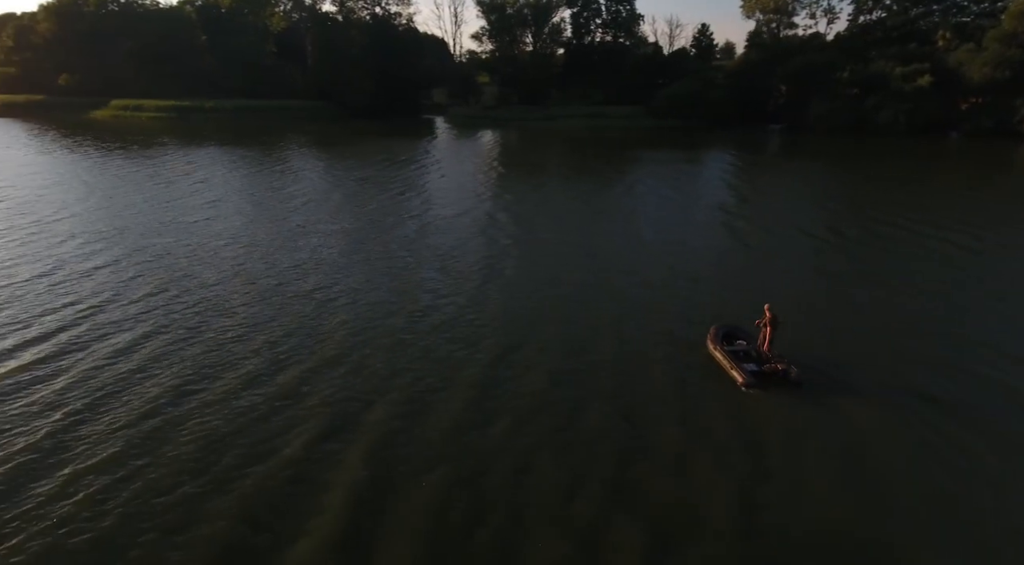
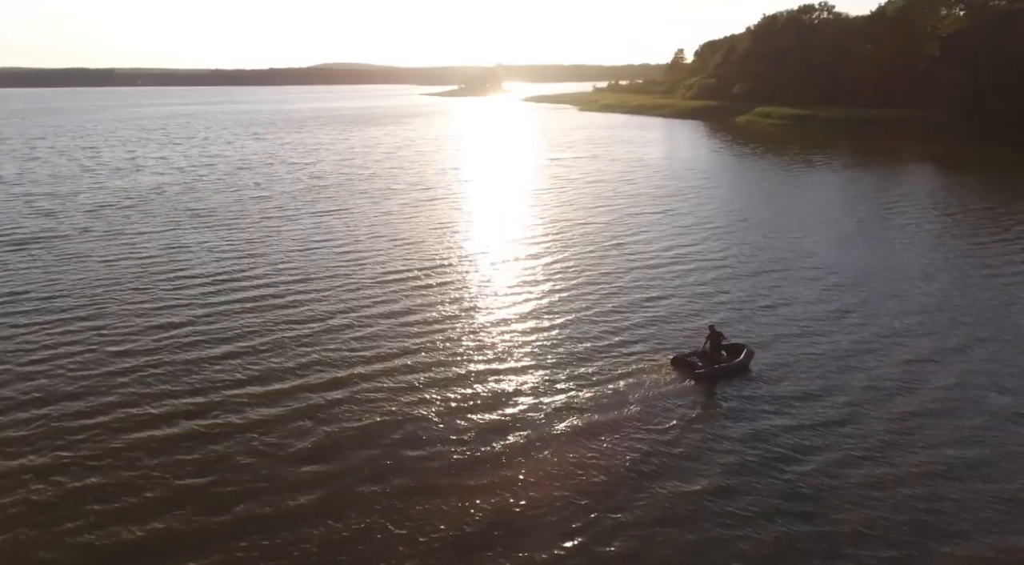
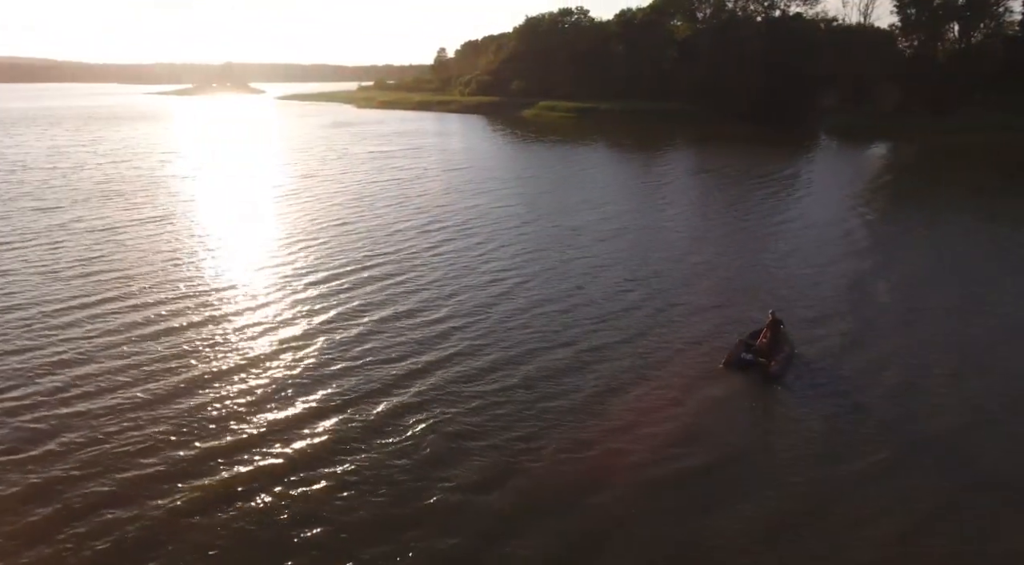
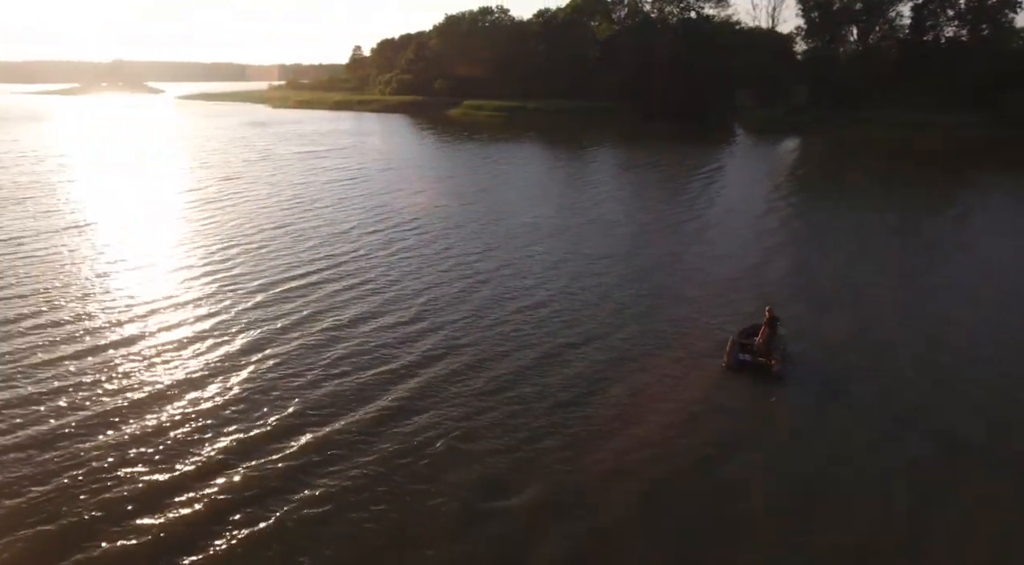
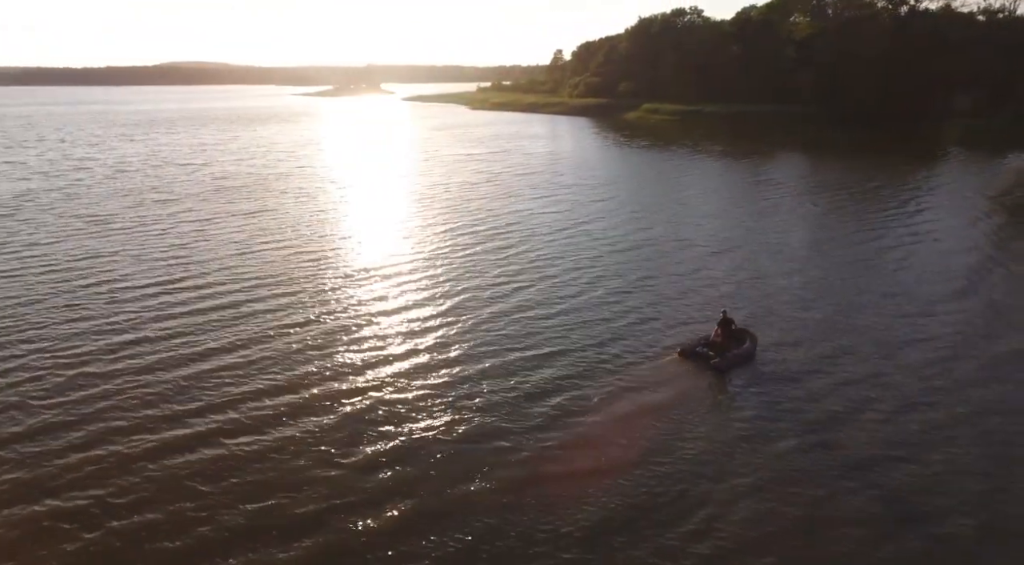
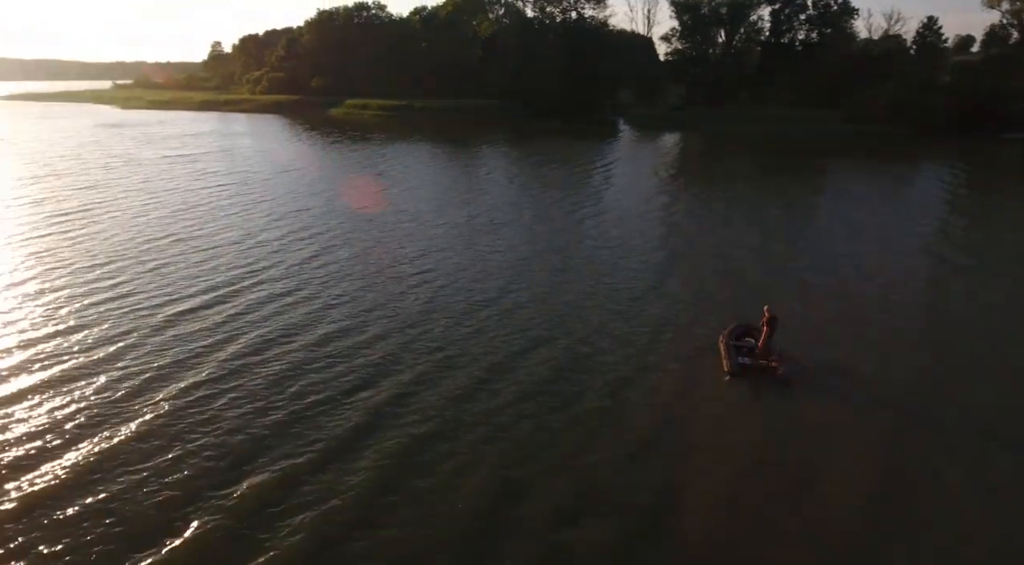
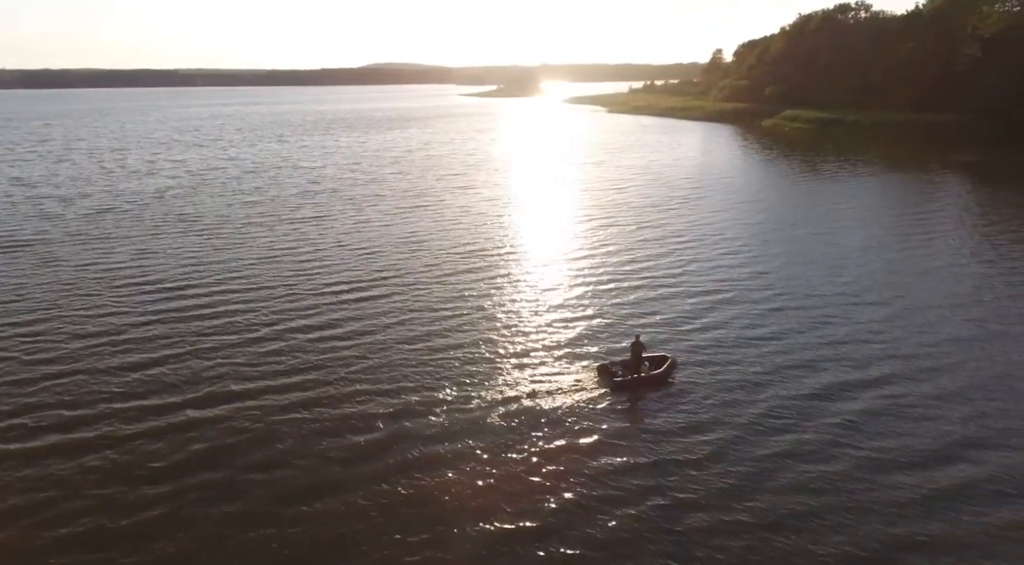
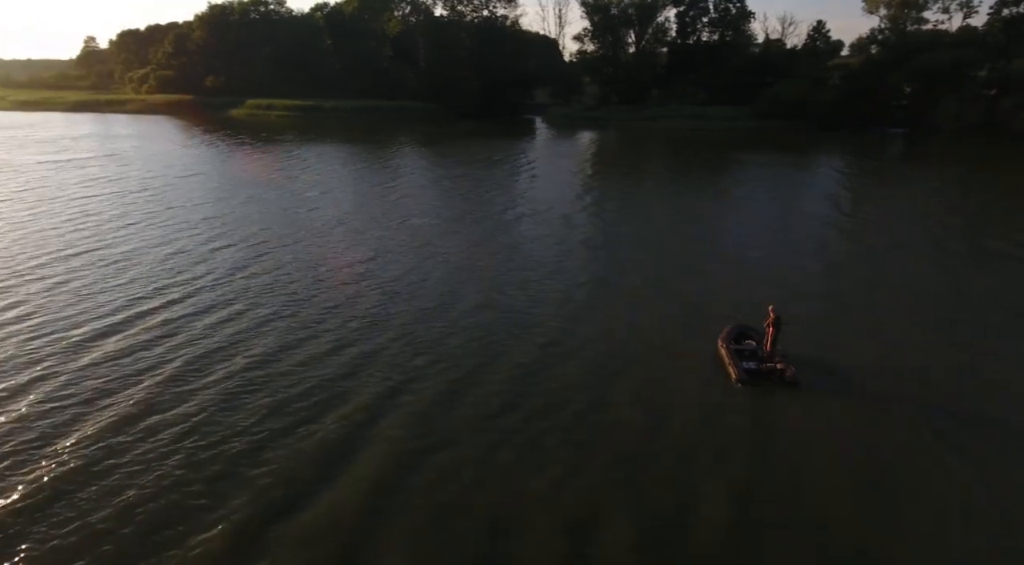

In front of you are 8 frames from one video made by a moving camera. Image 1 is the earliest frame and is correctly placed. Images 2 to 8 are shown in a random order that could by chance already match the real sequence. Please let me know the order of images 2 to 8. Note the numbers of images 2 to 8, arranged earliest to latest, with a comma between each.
8, 6, 4, 3, 5, 2, 7
